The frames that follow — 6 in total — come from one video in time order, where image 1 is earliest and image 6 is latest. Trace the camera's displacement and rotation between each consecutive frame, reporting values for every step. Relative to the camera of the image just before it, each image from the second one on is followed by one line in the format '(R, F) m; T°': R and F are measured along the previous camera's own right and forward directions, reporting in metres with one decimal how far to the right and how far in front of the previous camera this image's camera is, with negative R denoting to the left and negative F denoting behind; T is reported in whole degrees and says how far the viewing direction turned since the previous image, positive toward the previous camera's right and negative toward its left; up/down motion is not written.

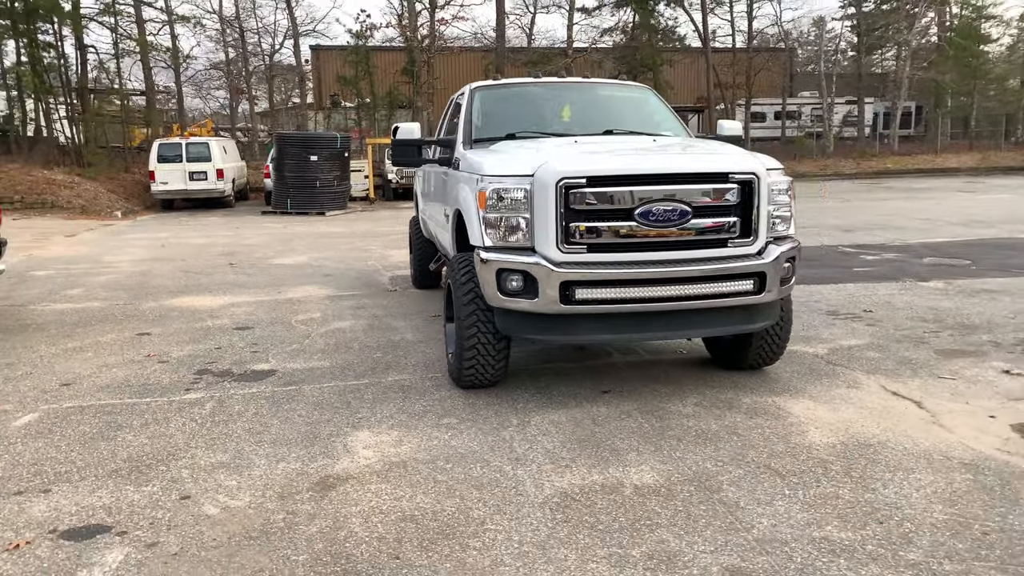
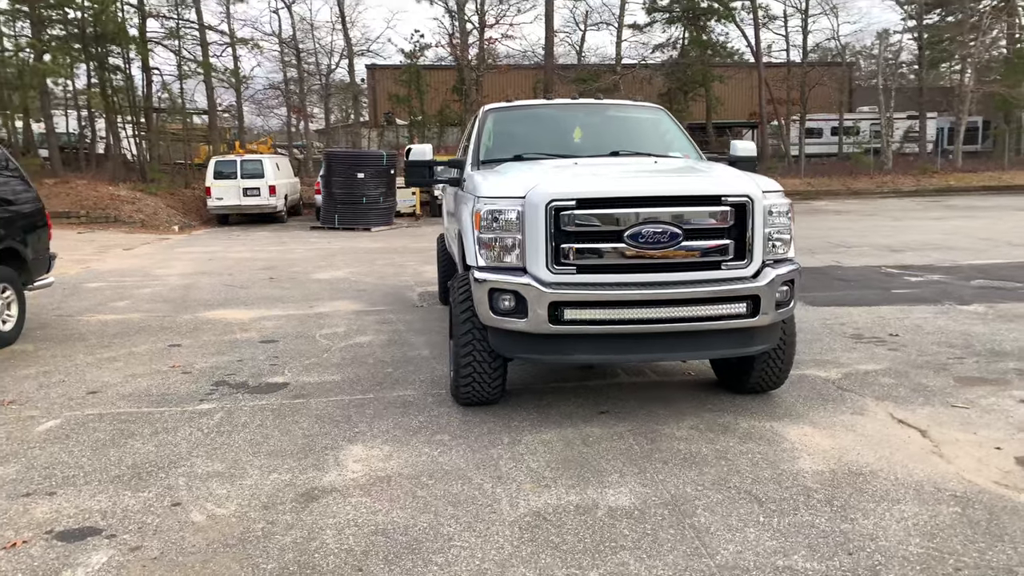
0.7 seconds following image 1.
(+0.3, -0.1) m; -4°
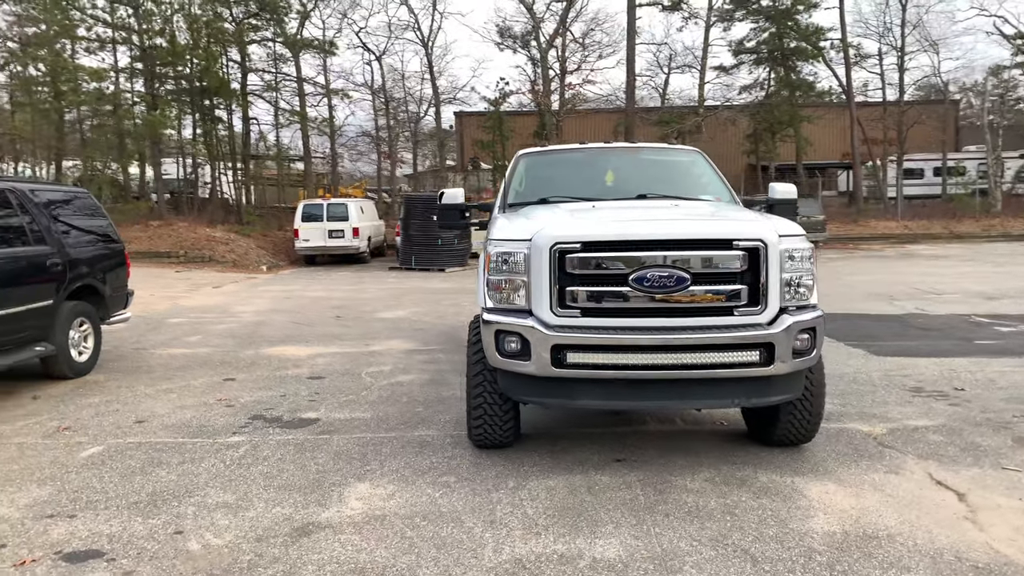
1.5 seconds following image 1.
(+0.4, 0.0) m; -7°
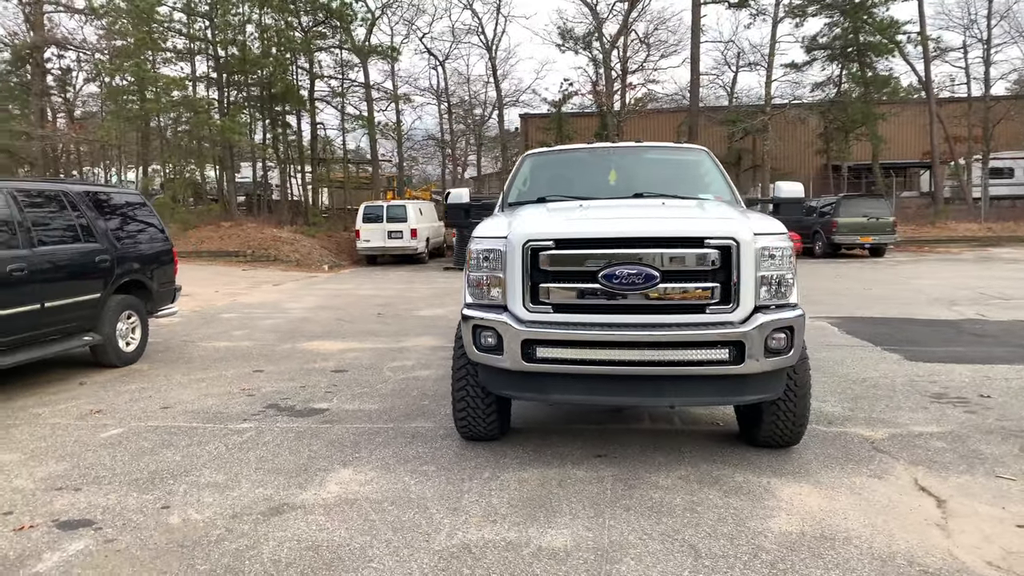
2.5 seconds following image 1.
(+0.5, -0.1) m; -6°
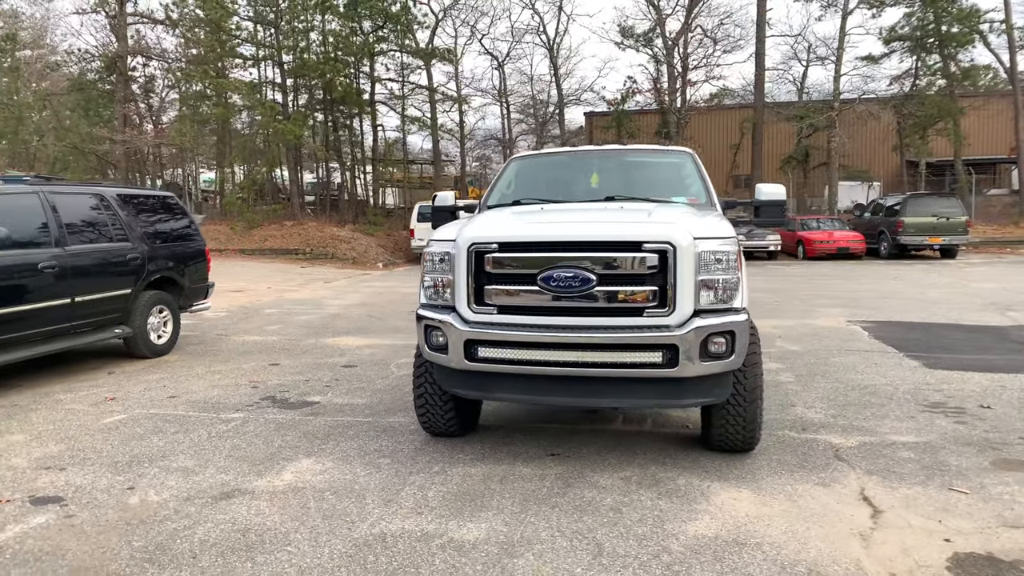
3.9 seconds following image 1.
(+0.7, -0.1) m; -6°
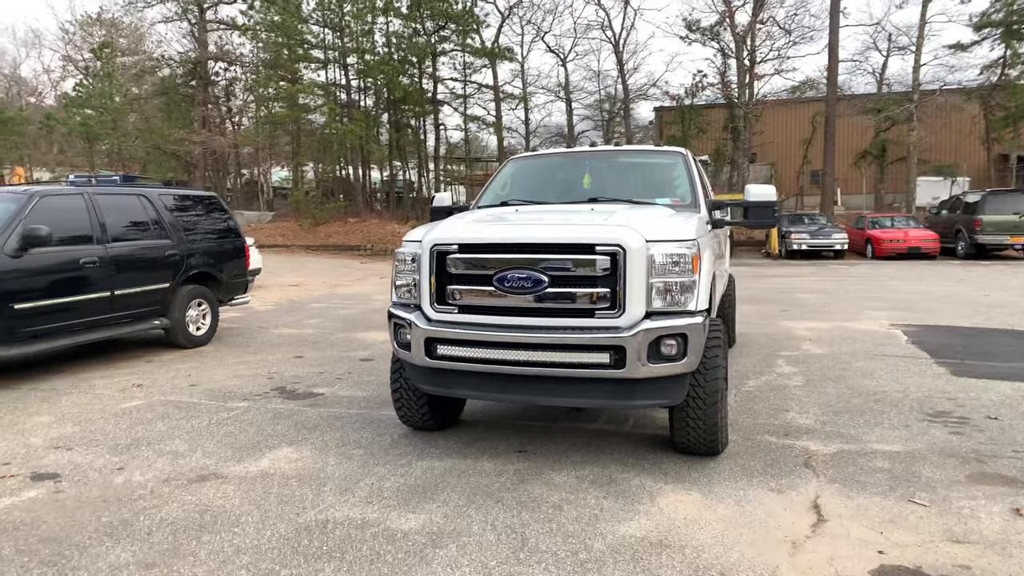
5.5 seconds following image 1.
(+0.7, -0.1) m; -6°
